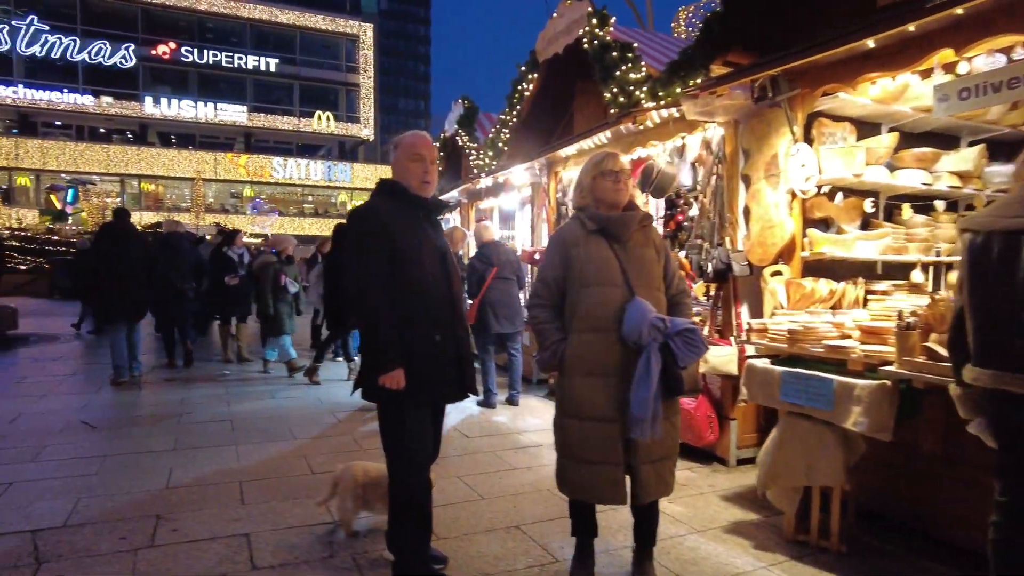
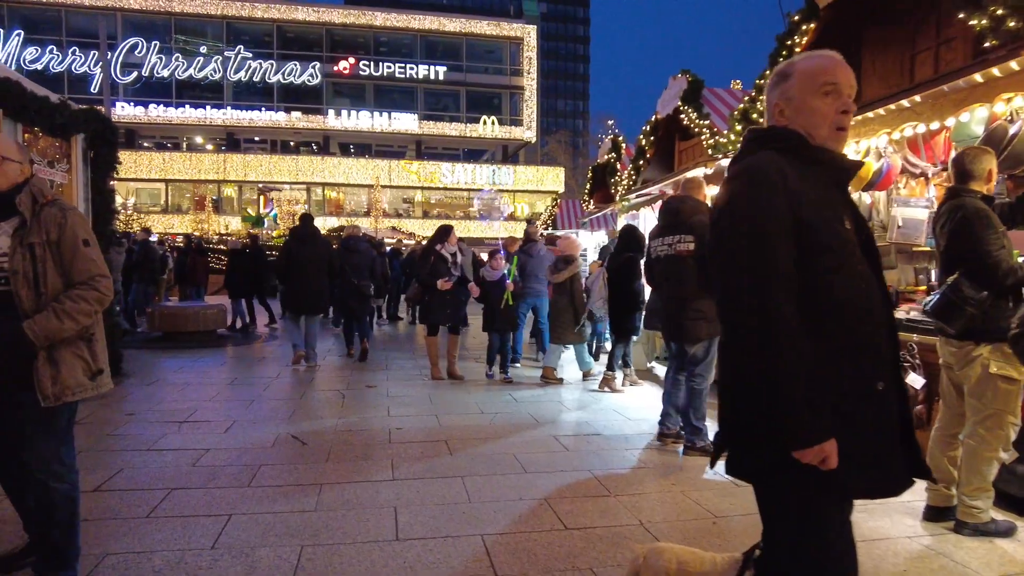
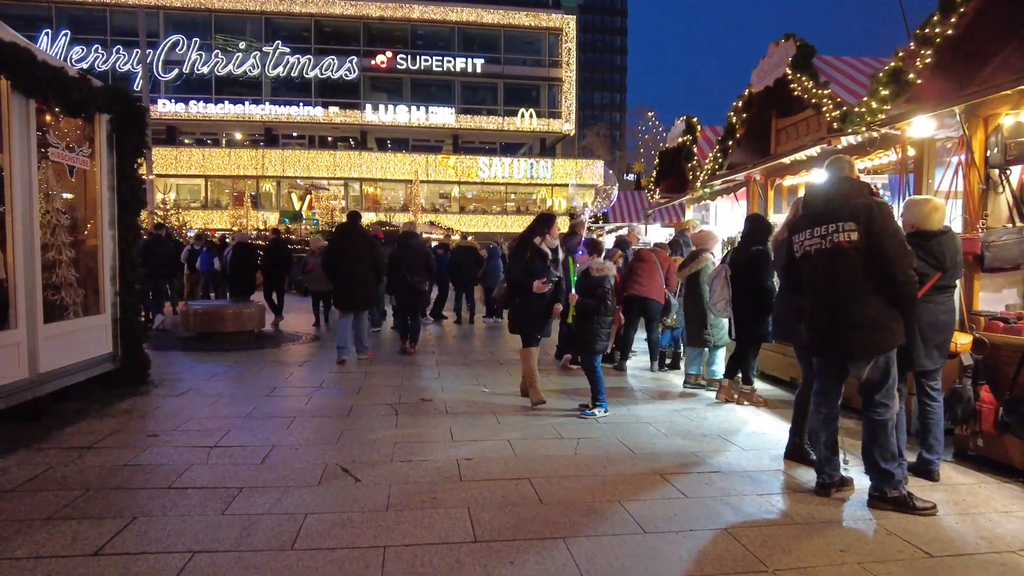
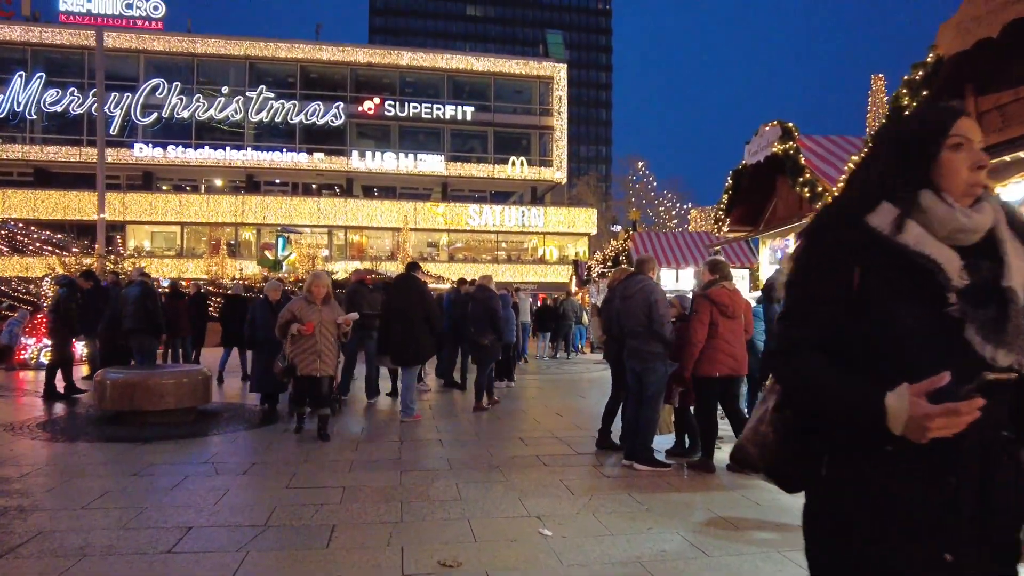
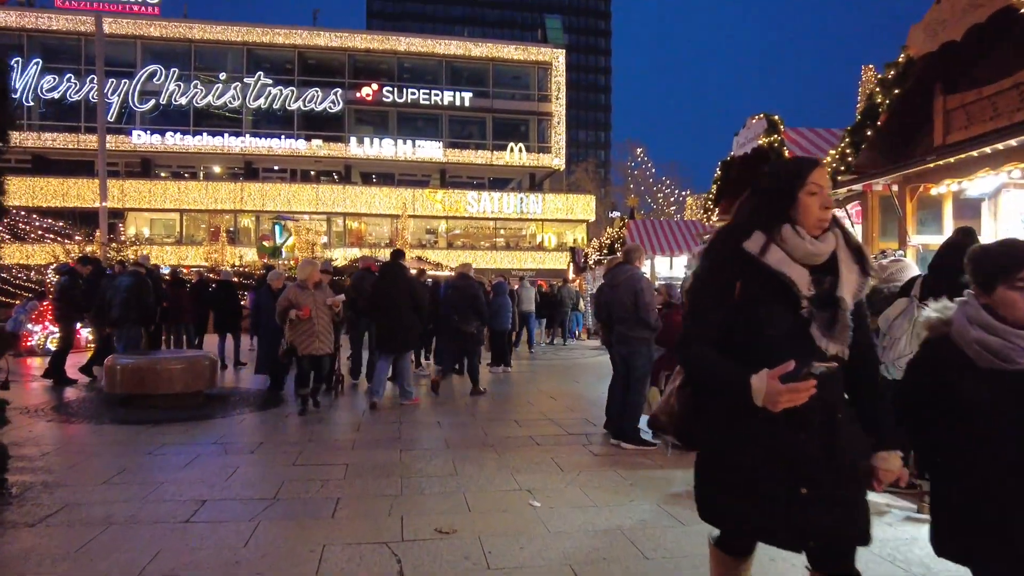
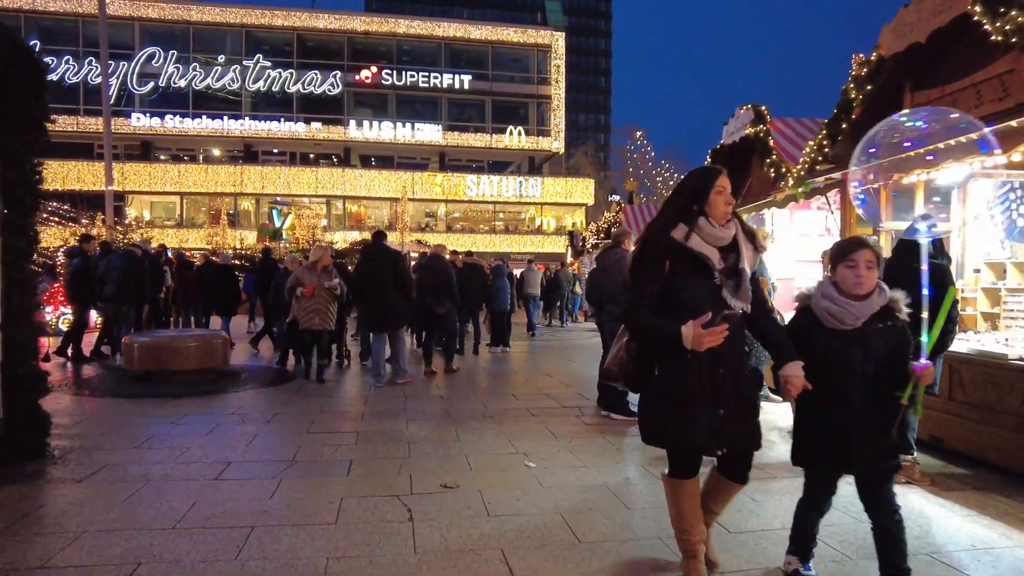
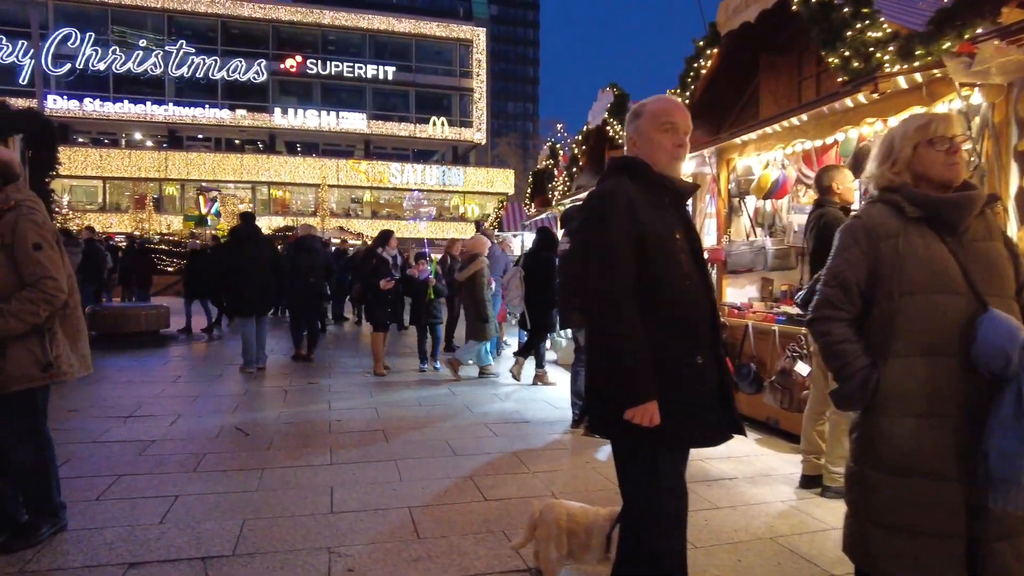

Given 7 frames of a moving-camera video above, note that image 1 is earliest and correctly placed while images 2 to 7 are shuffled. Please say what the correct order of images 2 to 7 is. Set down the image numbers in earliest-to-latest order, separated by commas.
7, 2, 3, 6, 5, 4
